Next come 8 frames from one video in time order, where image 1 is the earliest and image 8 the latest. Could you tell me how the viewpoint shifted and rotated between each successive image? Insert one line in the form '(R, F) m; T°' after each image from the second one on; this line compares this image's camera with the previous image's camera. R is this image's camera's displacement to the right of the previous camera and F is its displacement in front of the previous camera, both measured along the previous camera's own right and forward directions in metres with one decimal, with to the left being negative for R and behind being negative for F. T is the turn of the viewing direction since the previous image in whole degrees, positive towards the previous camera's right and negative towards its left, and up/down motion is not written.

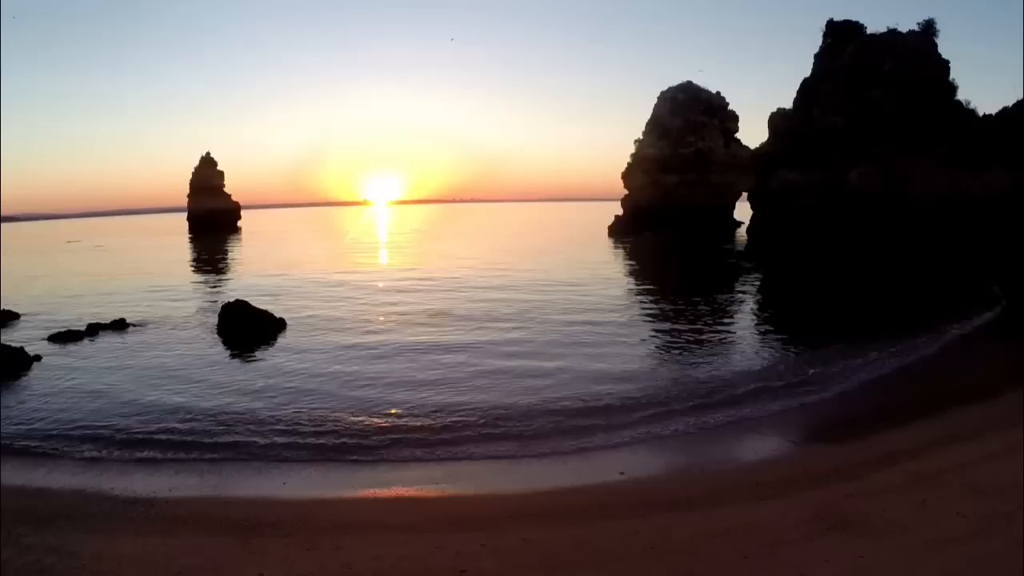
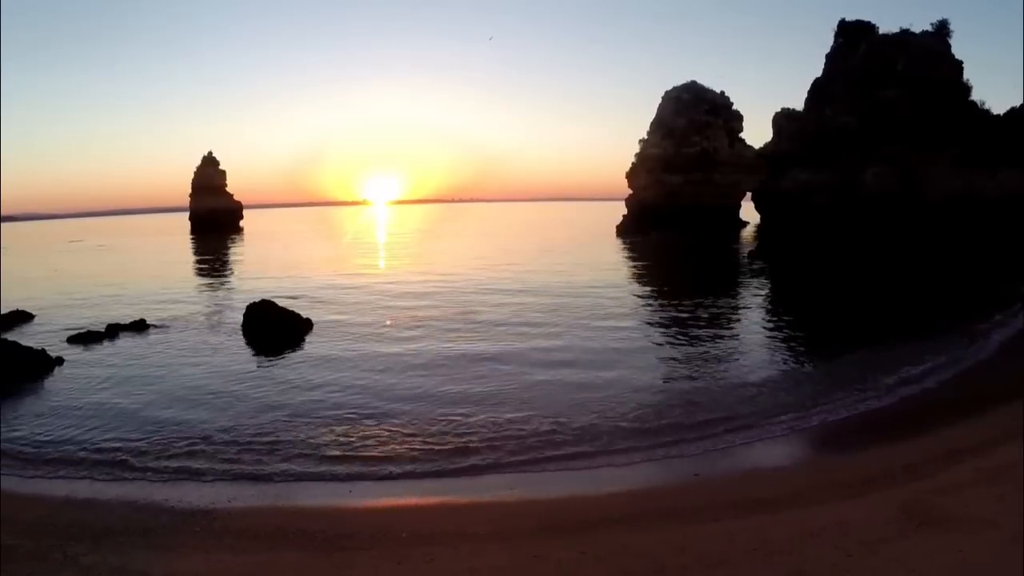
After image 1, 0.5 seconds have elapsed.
(-1.1, +0.2) m; 0°
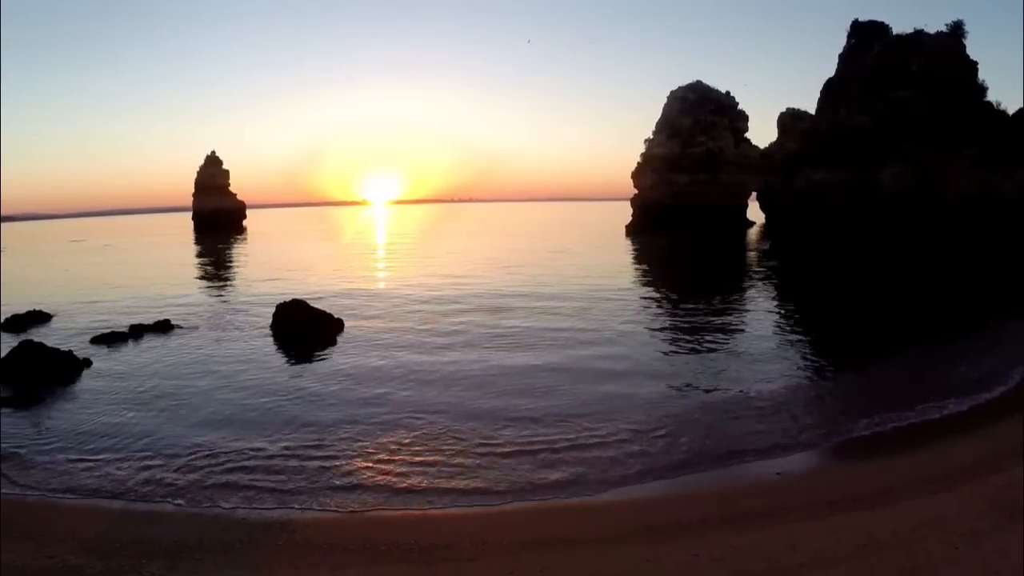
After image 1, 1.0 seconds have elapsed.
(-1.3, 0.0) m; 0°
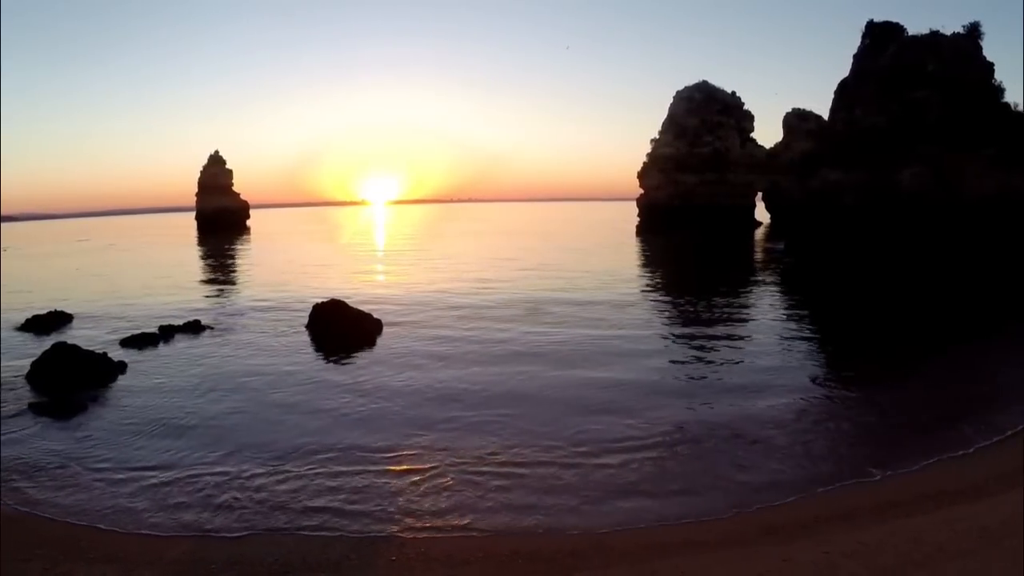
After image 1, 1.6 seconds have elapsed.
(-1.5, -0.1) m; 0°
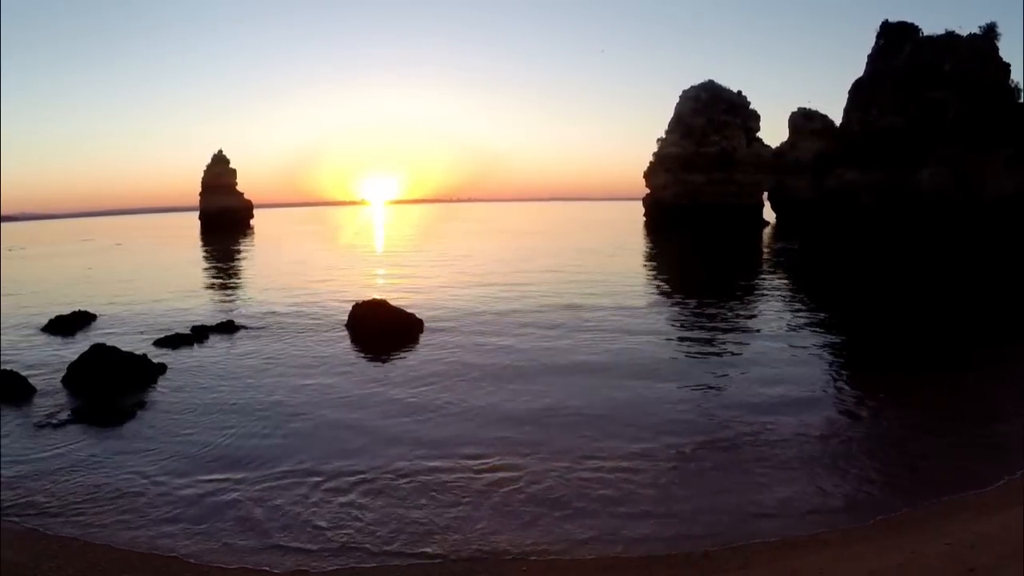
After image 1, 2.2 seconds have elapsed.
(-1.6, -0.2) m; 0°
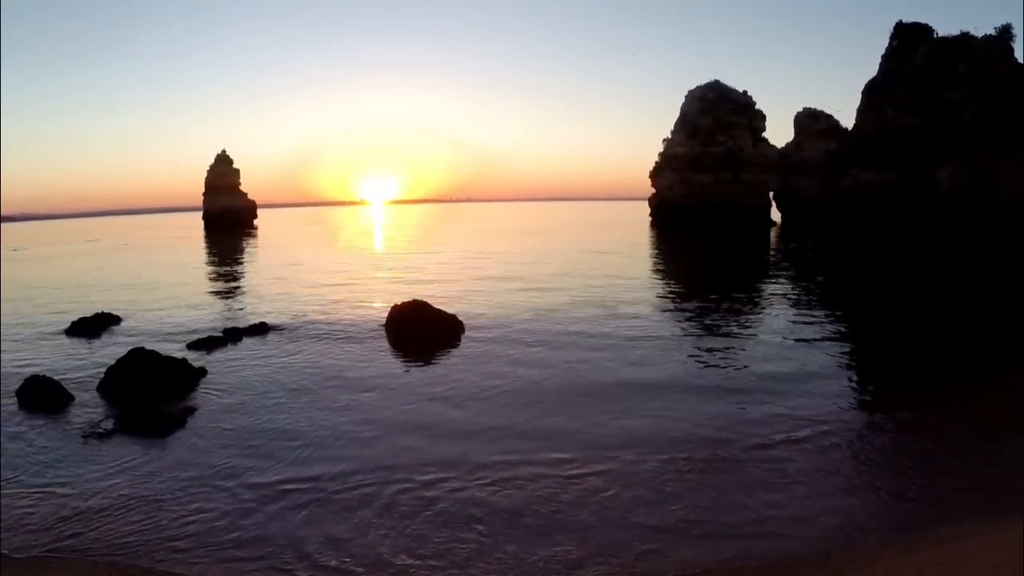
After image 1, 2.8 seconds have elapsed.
(-1.4, 0.0) m; 0°
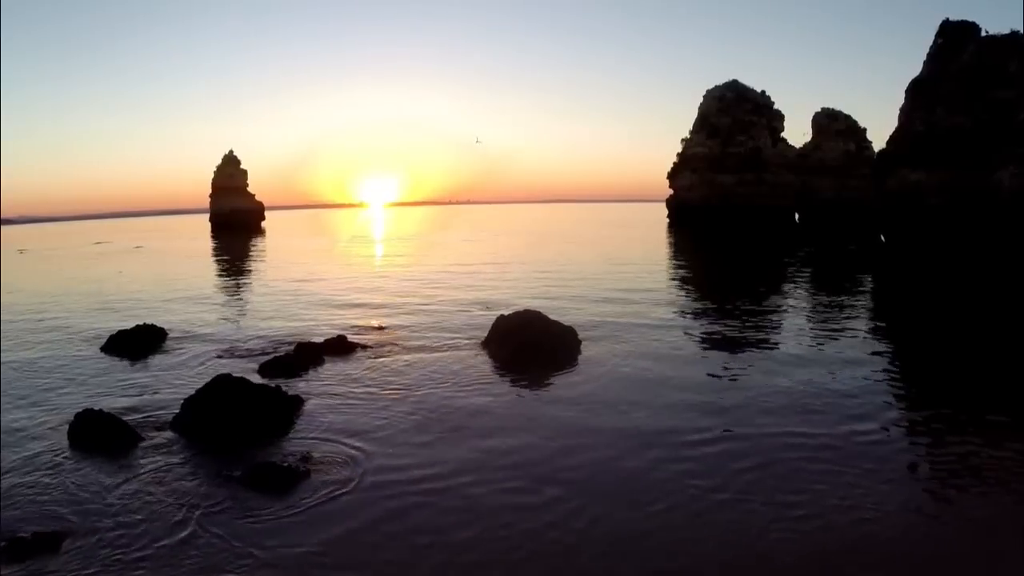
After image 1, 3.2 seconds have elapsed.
(-2.6, +2.5) m; 0°
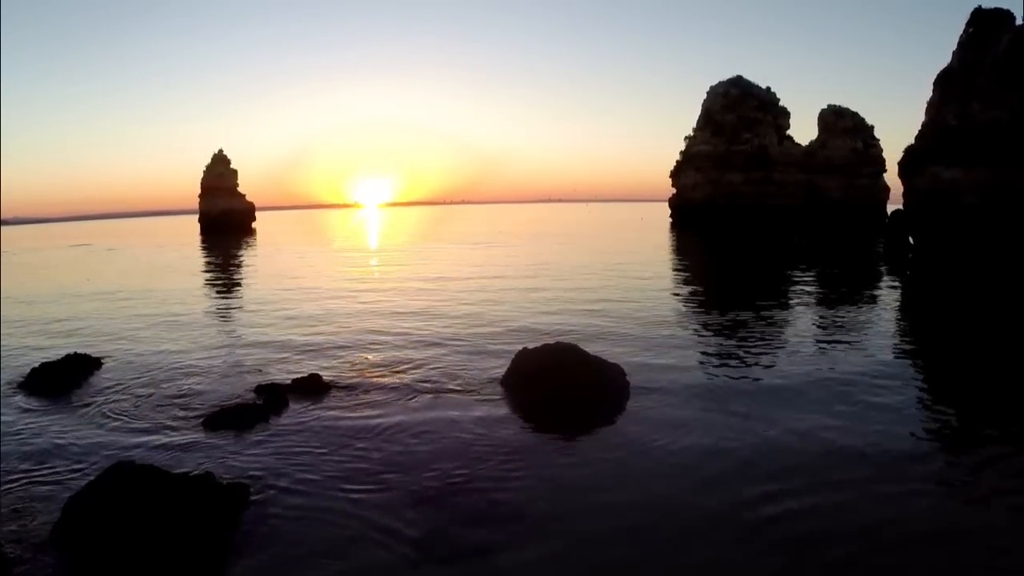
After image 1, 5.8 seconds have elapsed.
(-0.6, +4.6) m; 0°
